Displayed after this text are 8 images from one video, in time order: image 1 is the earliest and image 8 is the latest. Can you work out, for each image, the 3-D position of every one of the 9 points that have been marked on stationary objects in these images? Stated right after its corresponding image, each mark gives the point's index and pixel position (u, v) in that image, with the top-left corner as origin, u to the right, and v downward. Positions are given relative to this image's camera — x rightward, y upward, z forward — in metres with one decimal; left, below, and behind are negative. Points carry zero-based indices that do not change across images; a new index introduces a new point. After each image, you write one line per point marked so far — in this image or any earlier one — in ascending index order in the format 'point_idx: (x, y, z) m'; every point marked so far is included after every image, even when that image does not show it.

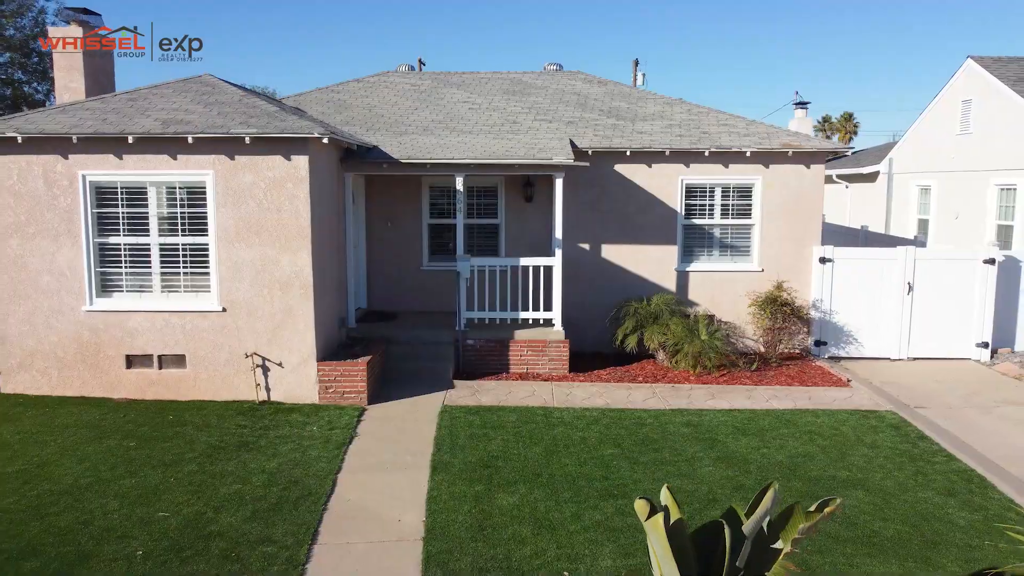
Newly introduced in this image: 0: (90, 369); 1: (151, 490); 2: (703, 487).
0: (-4.0, -0.8, +7.8) m
1: (-2.6, -1.4, +5.8) m
2: (+1.4, -1.4, +5.9) m
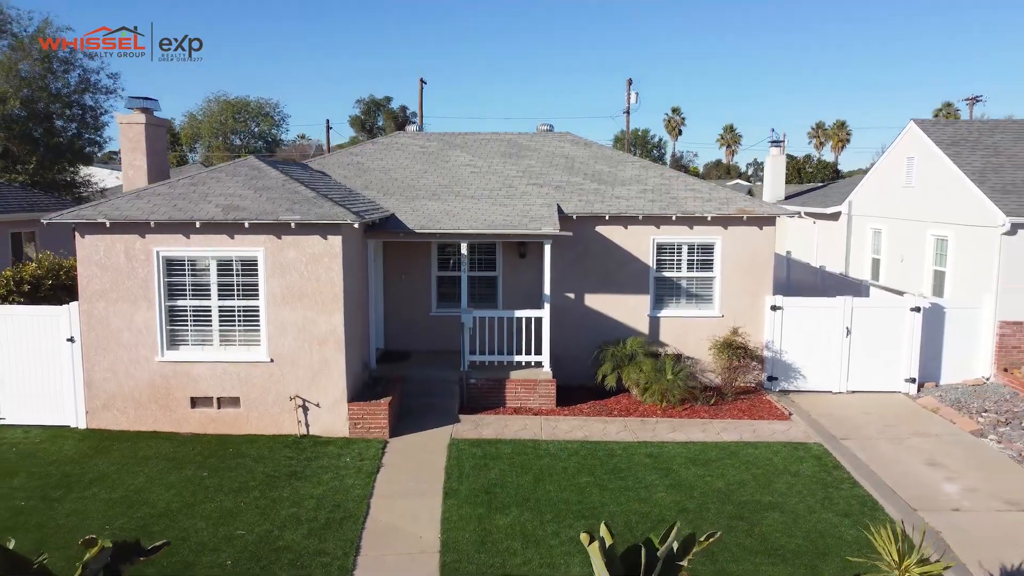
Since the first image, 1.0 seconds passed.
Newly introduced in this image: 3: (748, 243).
0: (-4.1, -1.4, +9.5) m
1: (-2.6, -2.1, +7.5) m
2: (+1.3, -2.1, +7.6) m
3: (+3.4, +0.7, +11.6) m
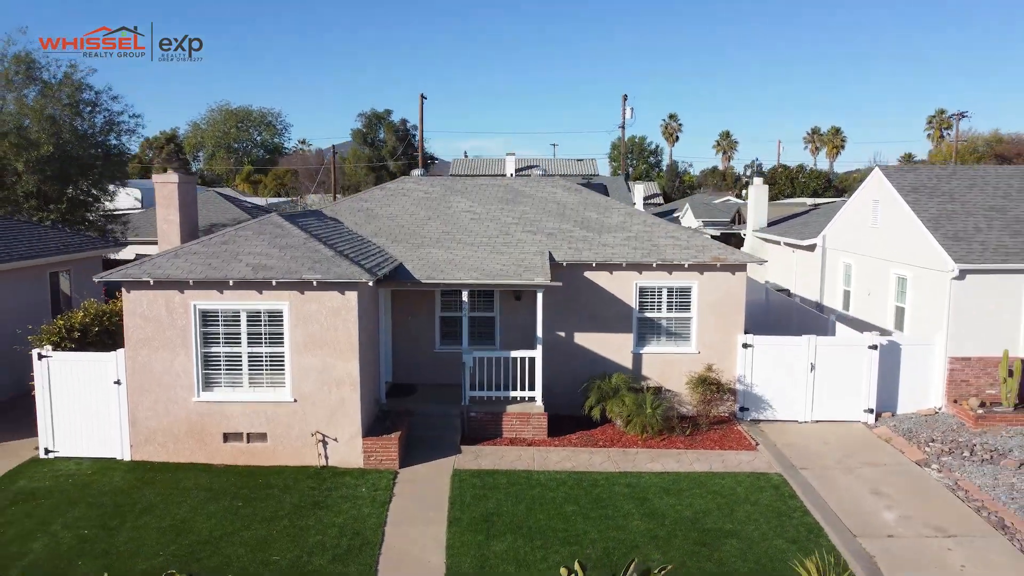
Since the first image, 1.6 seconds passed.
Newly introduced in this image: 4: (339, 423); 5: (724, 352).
0: (-4.1, -2.0, +10.7) m
1: (-2.7, -2.7, +8.7) m
2: (+1.3, -2.7, +8.8) m
3: (+3.3, 0.0, +12.9) m
4: (-2.3, -1.8, +10.6) m
5: (+3.4, -1.0, +13.1) m
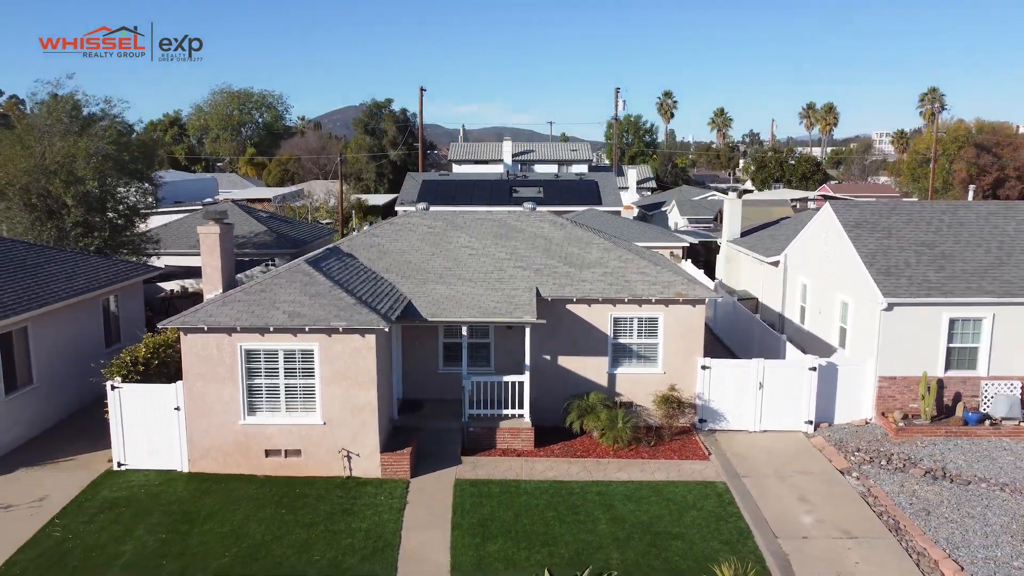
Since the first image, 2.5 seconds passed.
0: (-4.3, -2.7, +12.9) m
1: (-2.8, -3.4, +11.0) m
2: (+1.2, -3.4, +11.1) m
3: (+3.2, -0.5, +15.0) m
4: (-2.4, -2.4, +12.8) m
5: (+3.3, -1.6, +15.3) m
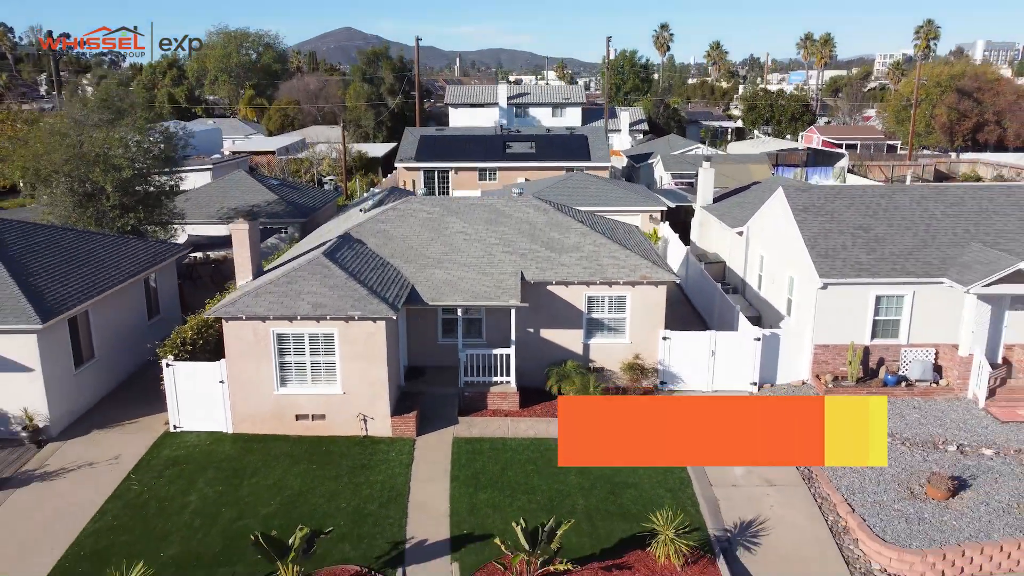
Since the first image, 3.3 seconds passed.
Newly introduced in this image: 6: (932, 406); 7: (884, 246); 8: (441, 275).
0: (-4.5, -2.5, +15.6) m
1: (-3.0, -3.5, +13.8) m
2: (+0.9, -3.4, +13.8) m
3: (+2.9, -0.2, +17.5) m
4: (-2.6, -2.3, +15.5) m
5: (+3.0, -1.2, +17.8) m
6: (+8.7, -2.4, +16.9) m
7: (+8.3, +1.0, +18.1) m
8: (-1.5, +0.3, +17.3) m
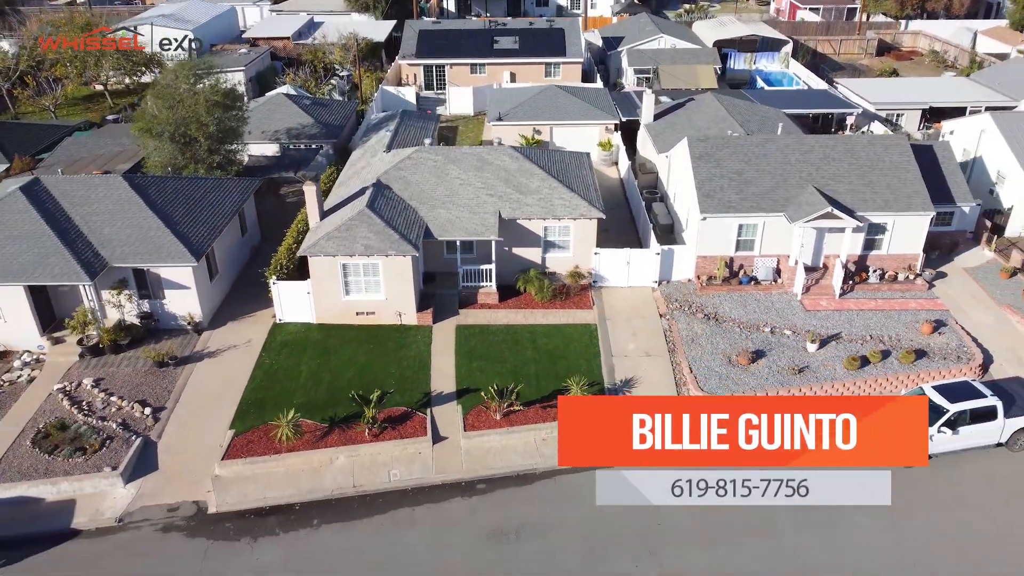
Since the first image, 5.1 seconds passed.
0: (-5.1, -0.8, +24.6) m
1: (-3.6, -2.1, +23.0) m
2: (+0.4, -2.0, +23.1) m
3: (+2.3, +2.0, +25.9) m
4: (-3.2, -0.6, +24.5) m
5: (+2.4, +1.1, +26.5) m
6: (+8.1, -0.3, +25.9) m
7: (+7.7, +3.2, +26.2) m
8: (-2.1, +2.3, +25.6) m
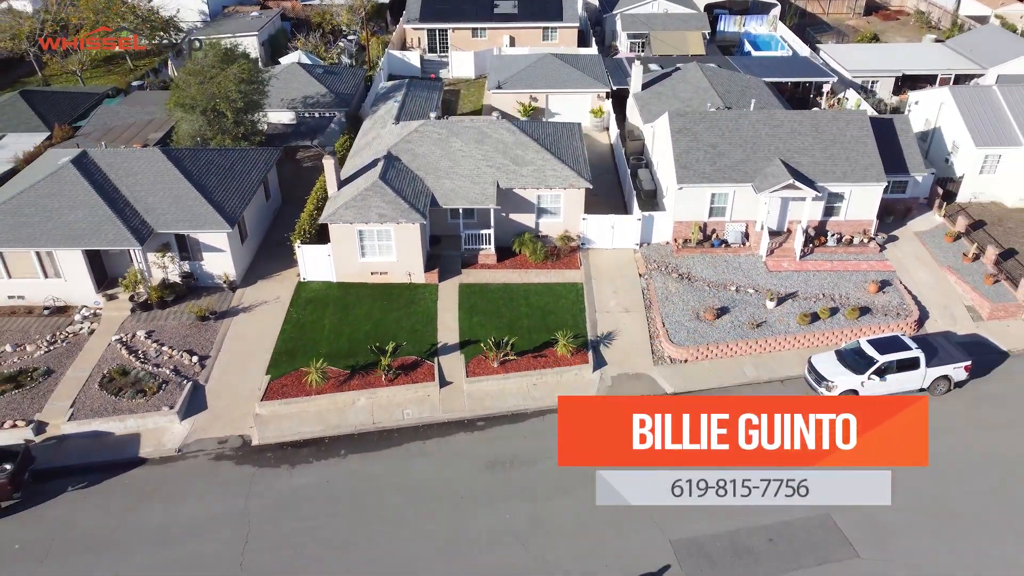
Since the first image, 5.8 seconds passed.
0: (-5.2, +0.5, +27.9) m
1: (-3.7, -1.0, +26.4) m
2: (+0.2, -0.9, +26.5) m
3: (+2.2, +3.4, +29.0) m
4: (-3.3, +0.7, +27.7) m
5: (+2.3, +2.5, +29.6) m
6: (+8.0, +1.0, +29.1) m
7: (+7.6, +4.6, +29.2) m
8: (-2.2, +3.7, +28.7) m
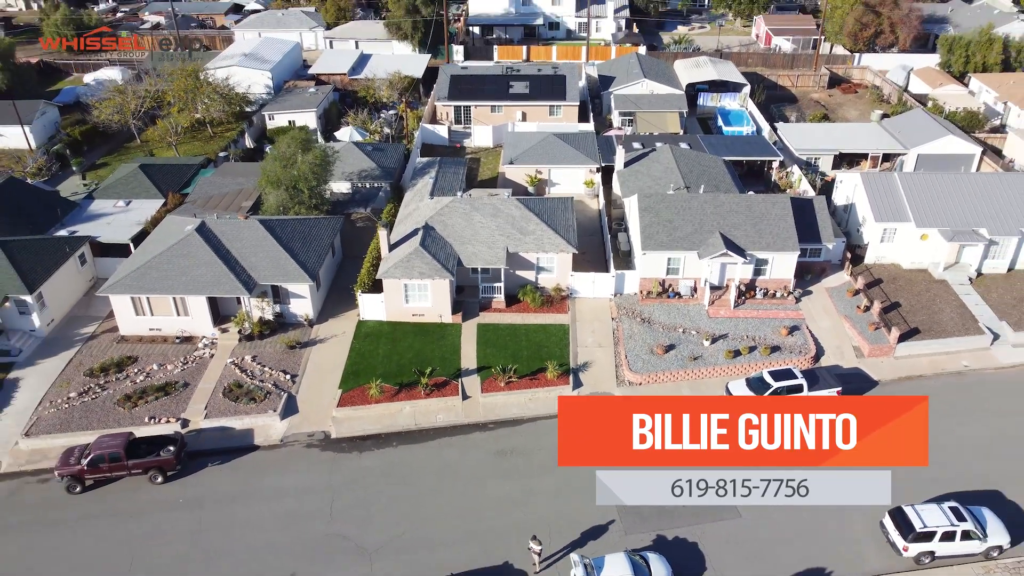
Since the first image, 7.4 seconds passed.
0: (-5.0, -1.3, +37.7) m
1: (-3.6, -2.7, +36.2) m
2: (+0.4, -2.7, +36.1) m
3: (+2.5, +1.5, +38.7) m
4: (-3.1, -1.1, +37.5) m
5: (+2.6, +0.6, +39.3) m
6: (+8.2, -0.9, +38.6) m
7: (+7.9, +2.7, +38.8) m
8: (-2.0, +1.9, +38.5) m
